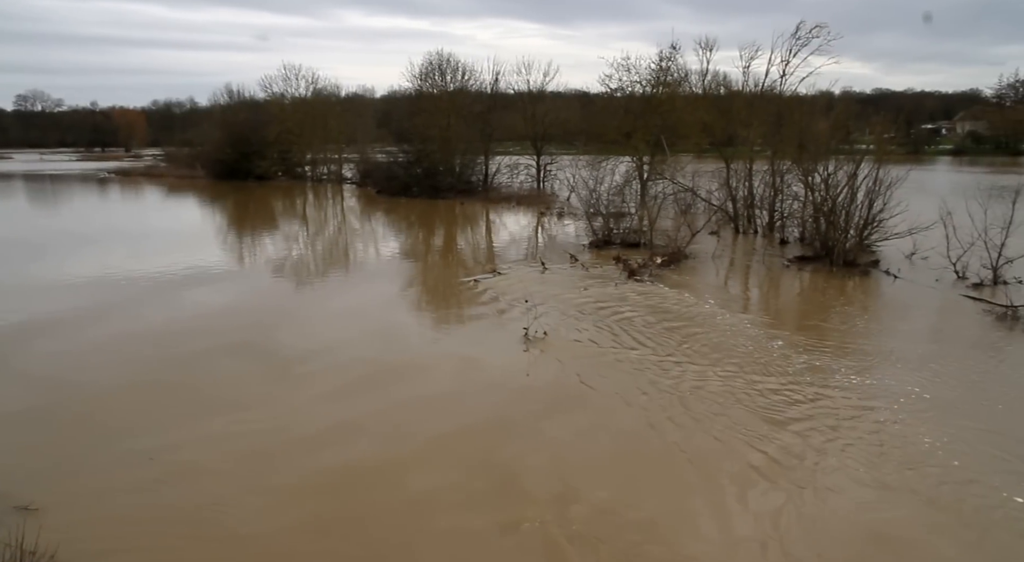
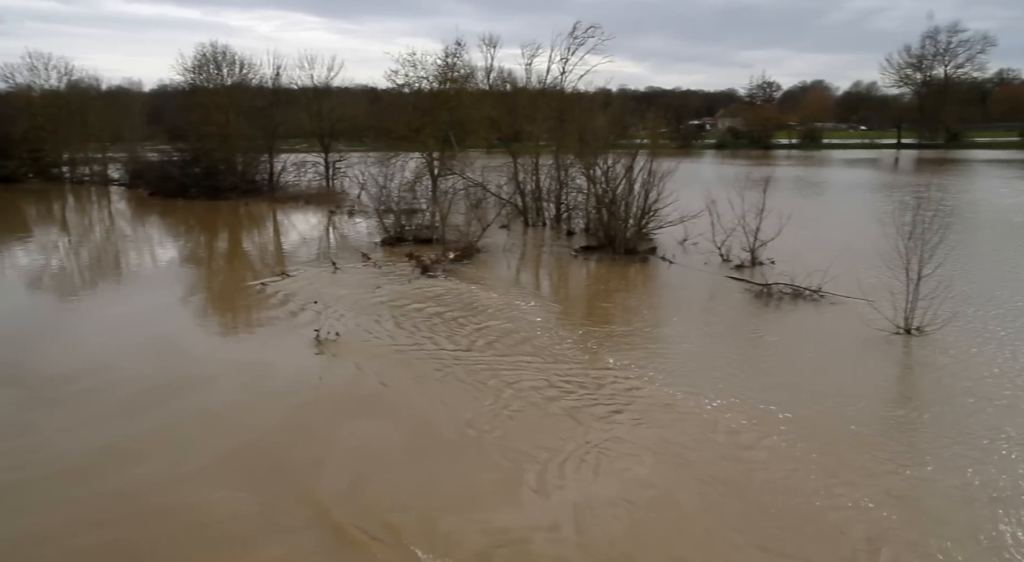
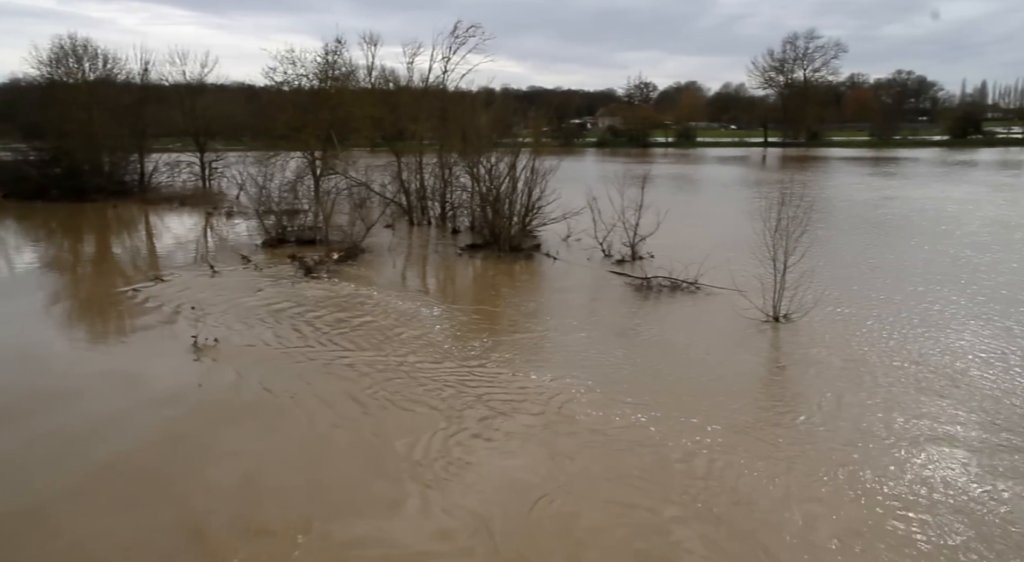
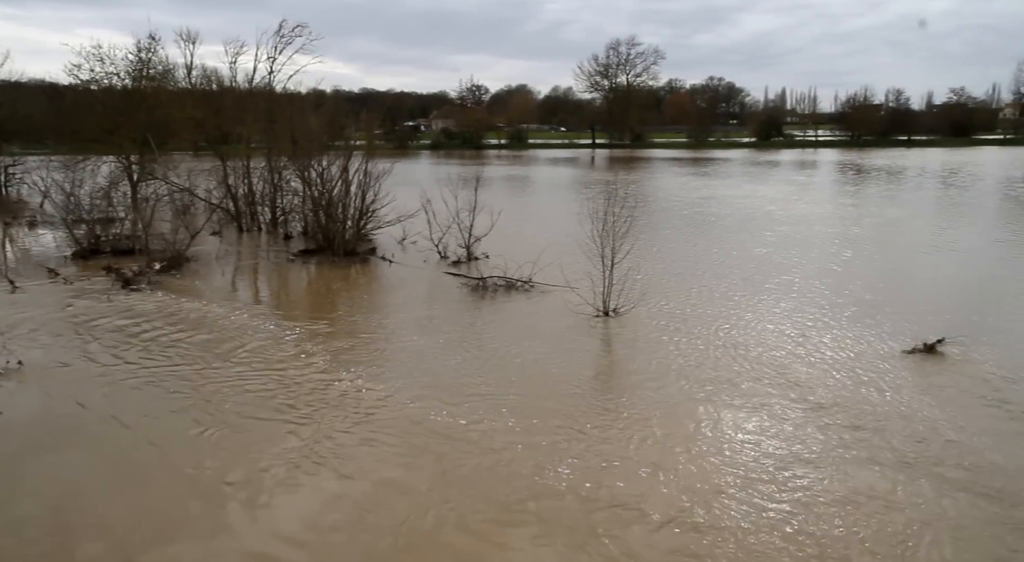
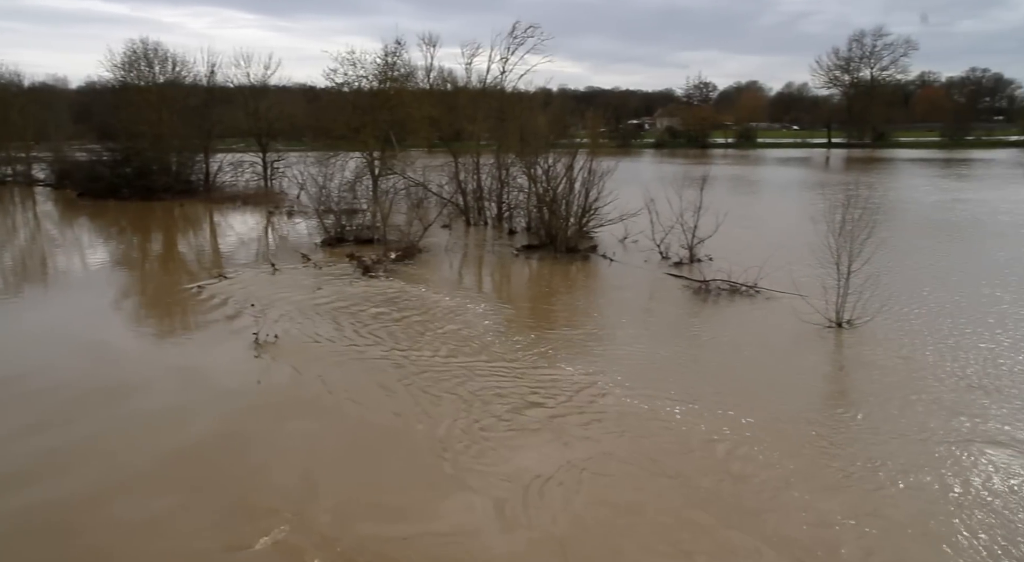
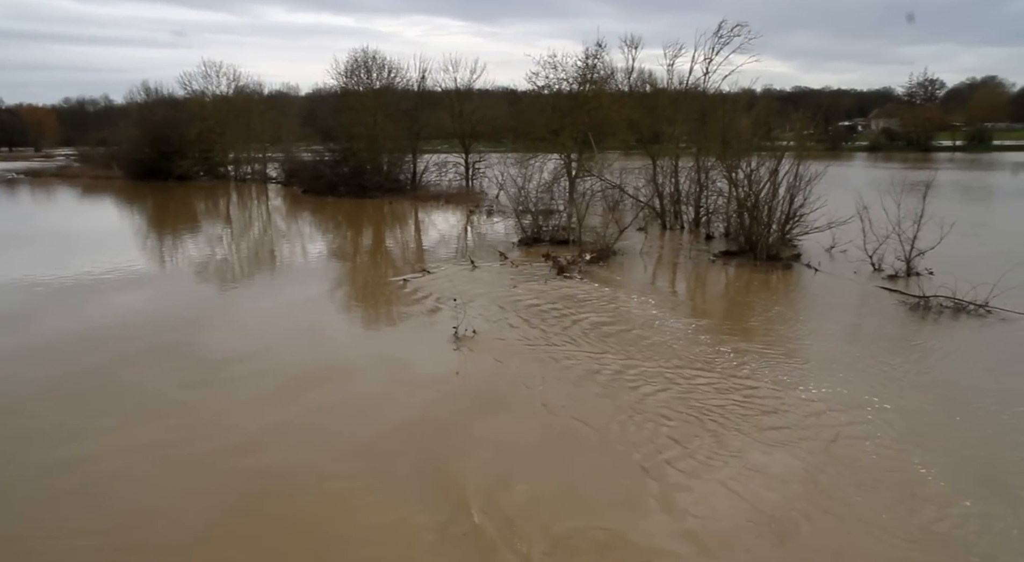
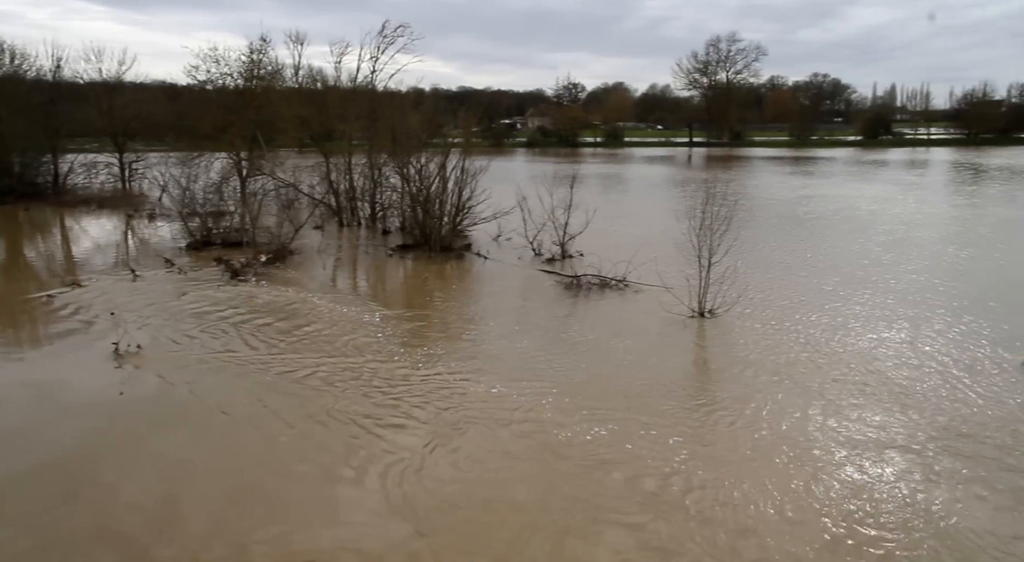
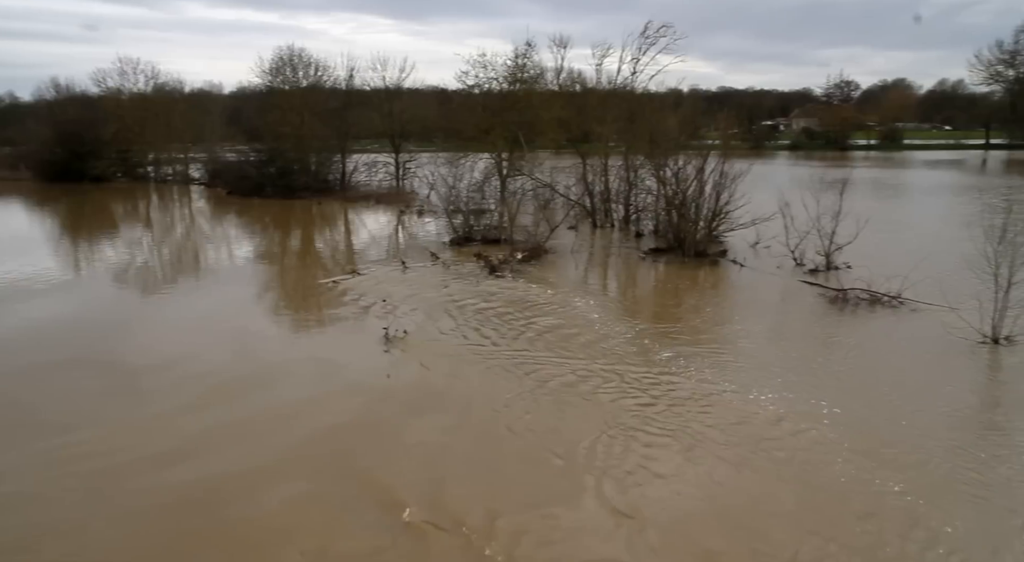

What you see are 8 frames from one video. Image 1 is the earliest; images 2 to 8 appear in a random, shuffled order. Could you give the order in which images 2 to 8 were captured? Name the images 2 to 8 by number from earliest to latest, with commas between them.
6, 8, 2, 5, 3, 7, 4
